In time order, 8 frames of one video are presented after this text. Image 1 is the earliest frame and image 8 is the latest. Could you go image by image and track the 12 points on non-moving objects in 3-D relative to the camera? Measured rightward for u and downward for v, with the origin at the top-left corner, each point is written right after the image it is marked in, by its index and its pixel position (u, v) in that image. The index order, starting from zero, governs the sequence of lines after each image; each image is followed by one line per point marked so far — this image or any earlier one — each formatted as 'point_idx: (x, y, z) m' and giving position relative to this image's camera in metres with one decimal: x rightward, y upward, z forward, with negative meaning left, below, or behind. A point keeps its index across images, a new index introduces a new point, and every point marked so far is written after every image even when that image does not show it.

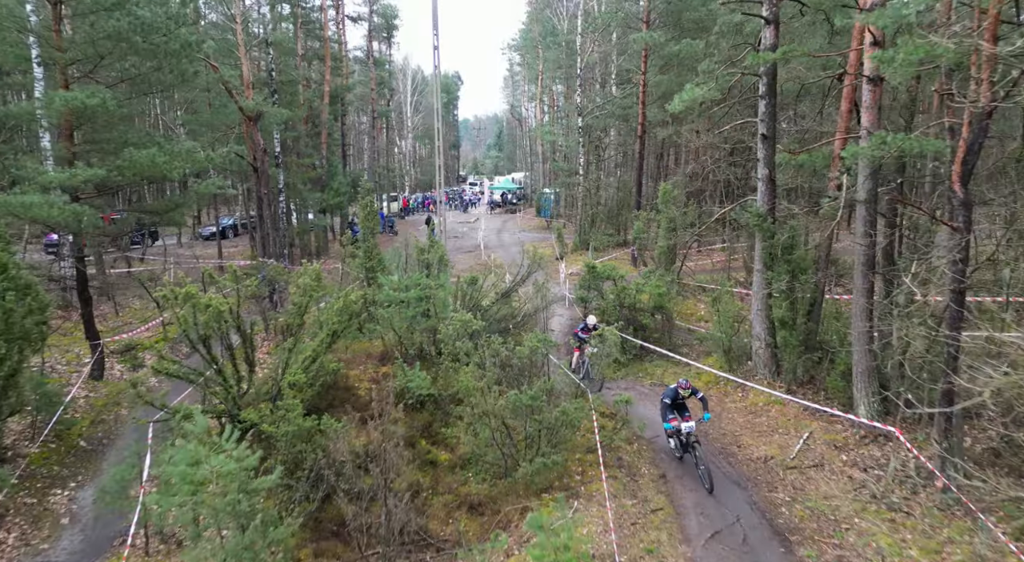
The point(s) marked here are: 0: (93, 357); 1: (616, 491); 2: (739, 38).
0: (-7.9, -1.5, +13.9) m
1: (+1.4, -2.9, +9.7) m
2: (+5.4, +5.8, +17.5) m
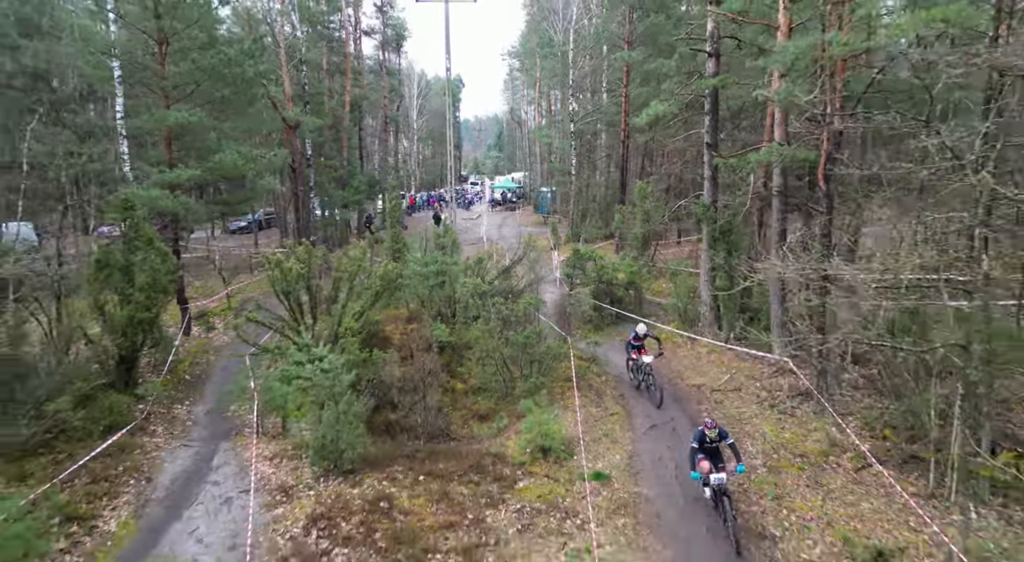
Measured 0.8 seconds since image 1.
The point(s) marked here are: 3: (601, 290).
0: (-7.9, -0.9, +17.7) m
1: (+1.4, -2.3, +13.6) m
2: (+5.4, +6.3, +21.4) m
3: (+2.4, -0.3, +19.0) m
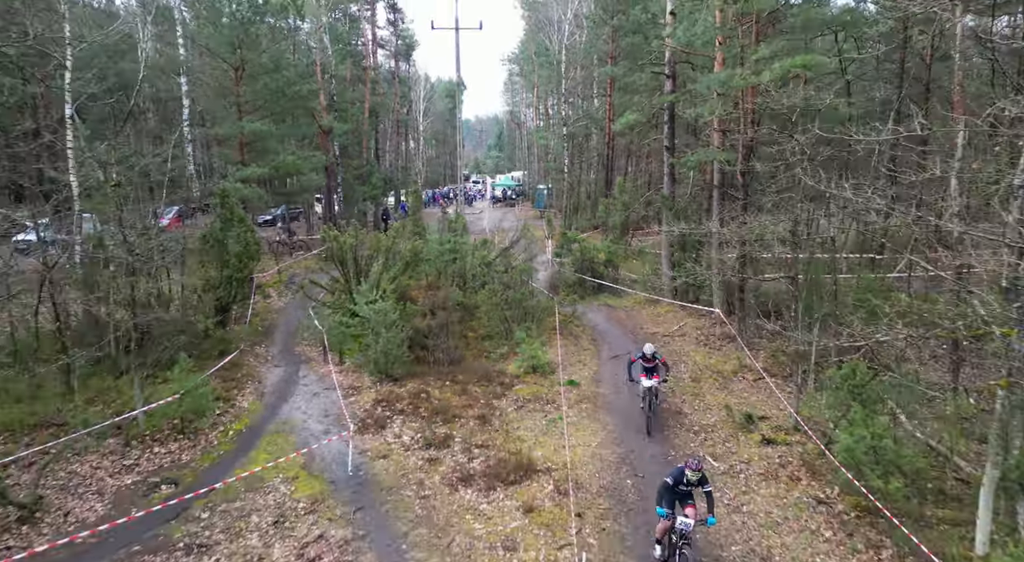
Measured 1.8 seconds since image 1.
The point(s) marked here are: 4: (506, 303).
0: (-8.0, -0.1, +22.4) m
1: (+1.4, -1.6, +18.2) m
2: (+5.3, +7.1, +26.0) m
3: (+2.4, +0.5, +23.6) m
4: (-0.2, -0.6, +18.7) m
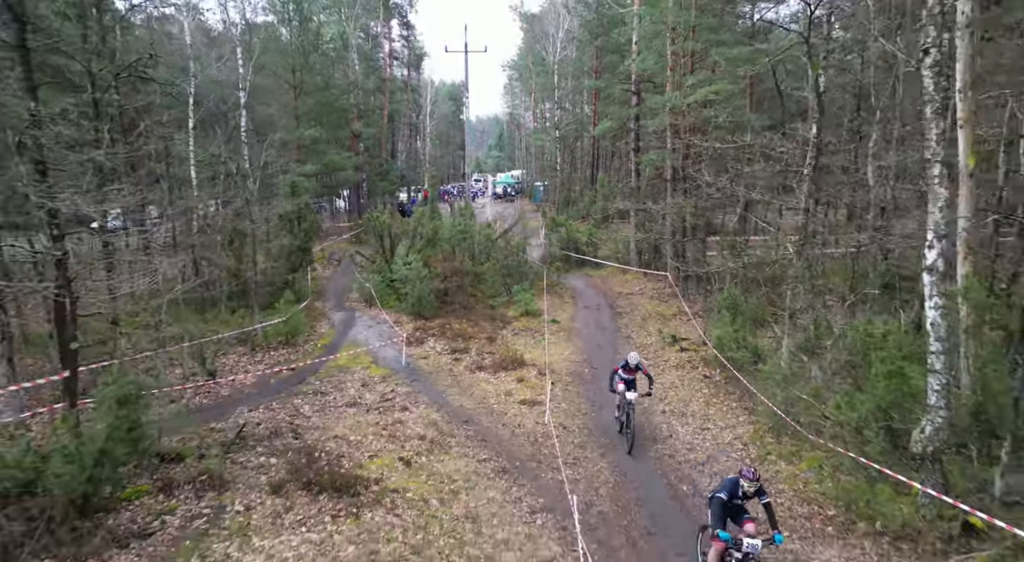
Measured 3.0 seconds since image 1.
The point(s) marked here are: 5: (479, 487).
0: (-8.0, +0.9, +28.3) m
1: (+1.3, -0.6, +24.1) m
2: (+5.3, +8.1, +31.9) m
3: (+2.3, +1.5, +29.5) m
4: (-0.2, +0.4, +24.6) m
5: (-0.5, -2.8, +10.2) m
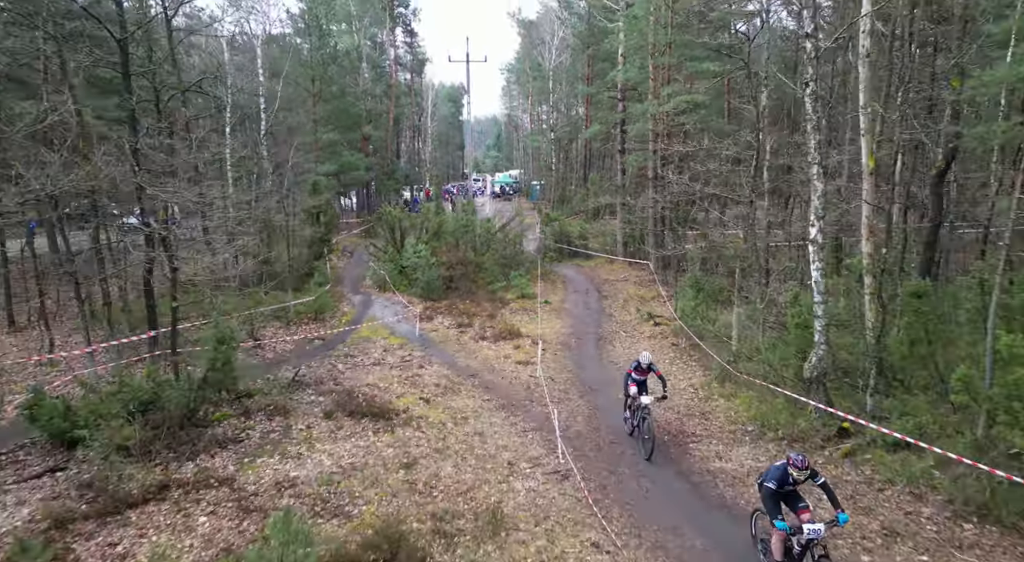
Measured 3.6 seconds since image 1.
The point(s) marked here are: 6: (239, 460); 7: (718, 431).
0: (-8.1, +1.3, +31.2) m
1: (+1.2, -0.1, +27.1) m
2: (+5.2, +8.6, +34.9) m
3: (+2.2, +1.9, +32.5) m
4: (-0.3, +0.9, +27.5) m
5: (-0.5, -2.4, +13.1) m
6: (-4.0, -2.6, +10.8) m
7: (+3.4, -2.4, +12.1) m
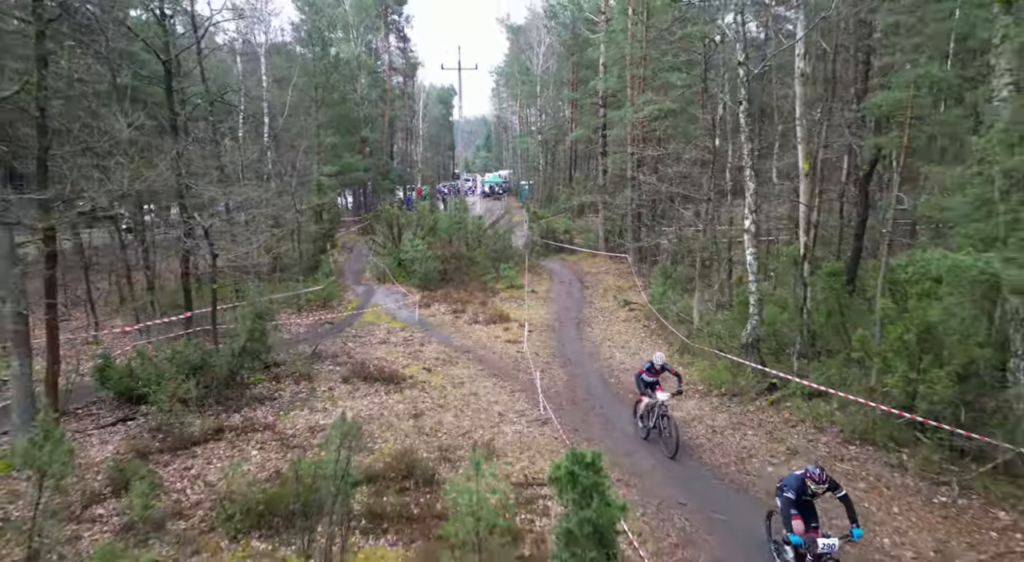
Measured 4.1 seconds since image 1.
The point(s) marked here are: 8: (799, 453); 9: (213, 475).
0: (-8.6, +1.6, +33.5) m
1: (+0.8, +0.2, +29.4) m
2: (+4.7, +8.9, +37.3) m
3: (+1.7, +2.2, +34.9) m
4: (-0.7, +1.2, +29.9) m
5: (-0.8, -2.1, +15.5) m
6: (-4.2, -2.3, +13.1) m
7: (+3.2, -2.1, +14.5) m
8: (+4.2, -2.4, +10.7) m
9: (-4.3, -2.8, +10.7) m
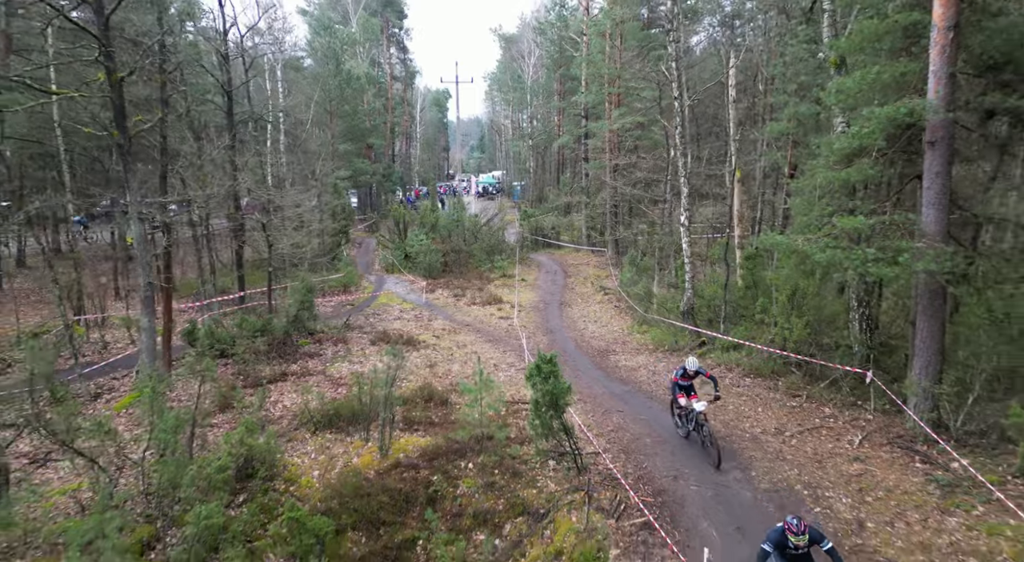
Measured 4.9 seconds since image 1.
0: (-9.0, +2.0, +37.5) m
1: (+0.5, +0.6, +33.6) m
2: (+4.2, +9.3, +41.5) m
3: (+1.3, +2.7, +39.0) m
4: (-1.1, +1.6, +34.0) m
5: (-1.0, -1.7, +19.6) m
6: (-4.4, -1.9, +17.2) m
7: (+3.0, -1.7, +18.7) m
8: (+4.0, -2.0, +14.9) m
9: (-4.5, -2.4, +14.8) m
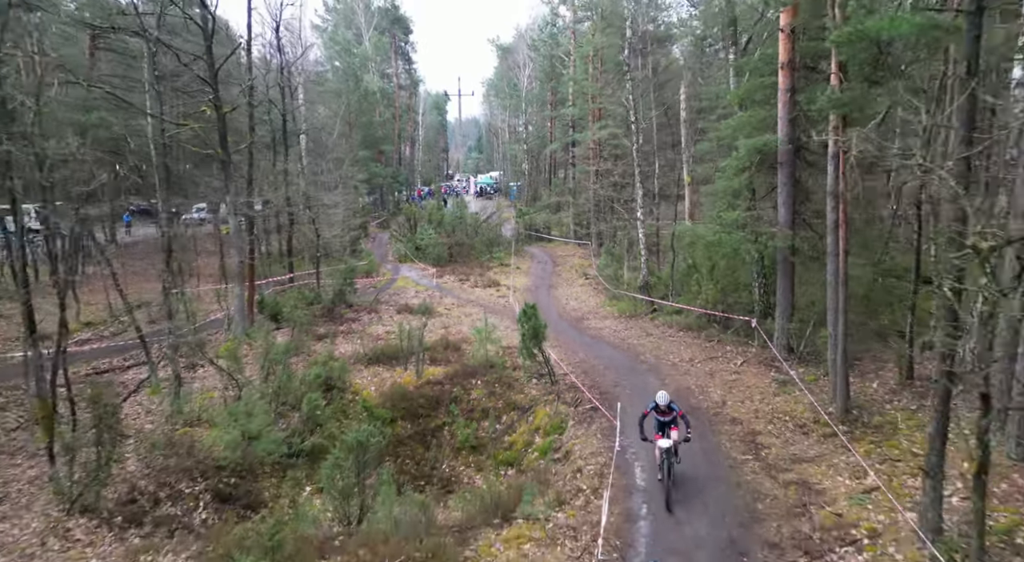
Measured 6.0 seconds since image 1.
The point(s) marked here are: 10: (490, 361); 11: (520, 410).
0: (-9.2, +2.6, +42.7) m
1: (+0.3, +1.2, +38.8) m
2: (+4.0, +9.9, +46.7) m
3: (+1.1, +3.3, +44.3) m
4: (-1.3, +2.2, +39.3) m
5: (-1.1, -1.1, +24.8) m
6: (-4.5, -1.4, +22.5) m
7: (+2.8, -1.1, +24.0) m
8: (+3.9, -1.4, +20.1) m
9: (-4.6, -1.8, +20.0) m
10: (-0.5, -1.9, +17.3) m
11: (+0.2, -2.7, +15.4) m
